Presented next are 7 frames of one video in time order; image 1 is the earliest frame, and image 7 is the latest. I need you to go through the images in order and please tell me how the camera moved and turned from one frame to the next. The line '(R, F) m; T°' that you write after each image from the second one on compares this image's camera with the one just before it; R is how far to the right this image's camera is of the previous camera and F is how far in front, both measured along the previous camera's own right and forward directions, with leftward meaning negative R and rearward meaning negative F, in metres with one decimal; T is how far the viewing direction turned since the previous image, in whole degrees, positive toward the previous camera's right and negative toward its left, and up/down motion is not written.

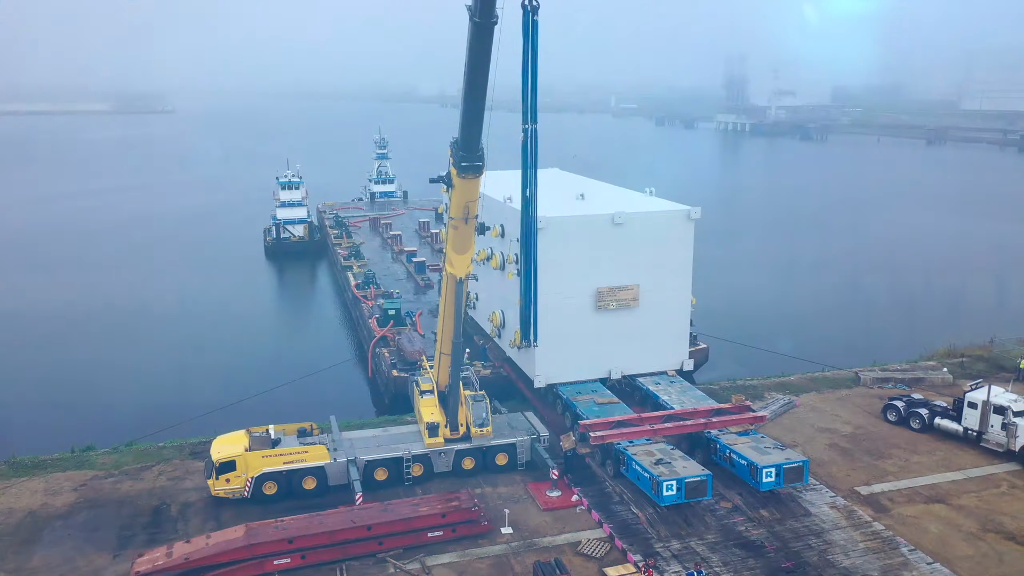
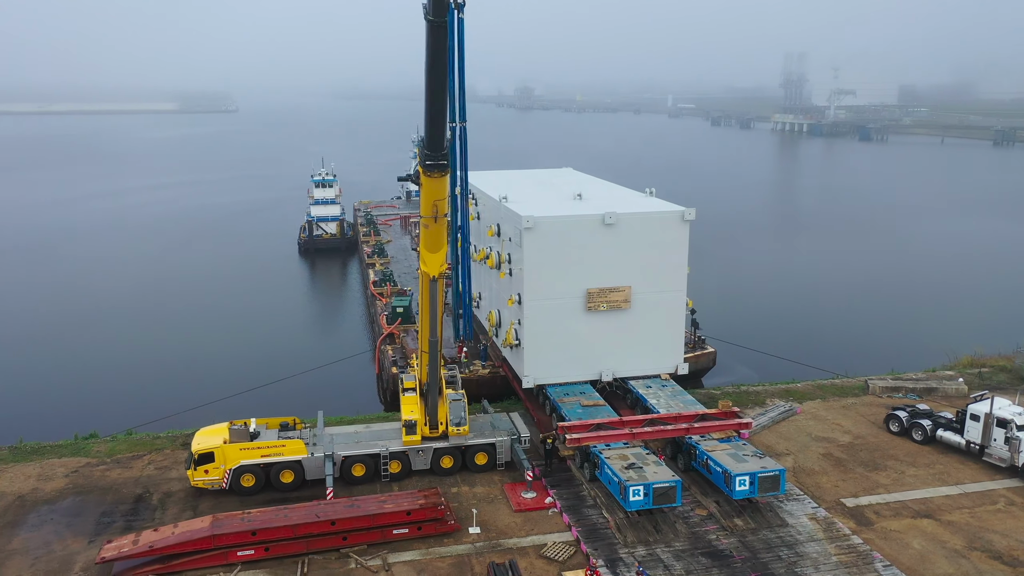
(+1.4, +0.2) m; -3°
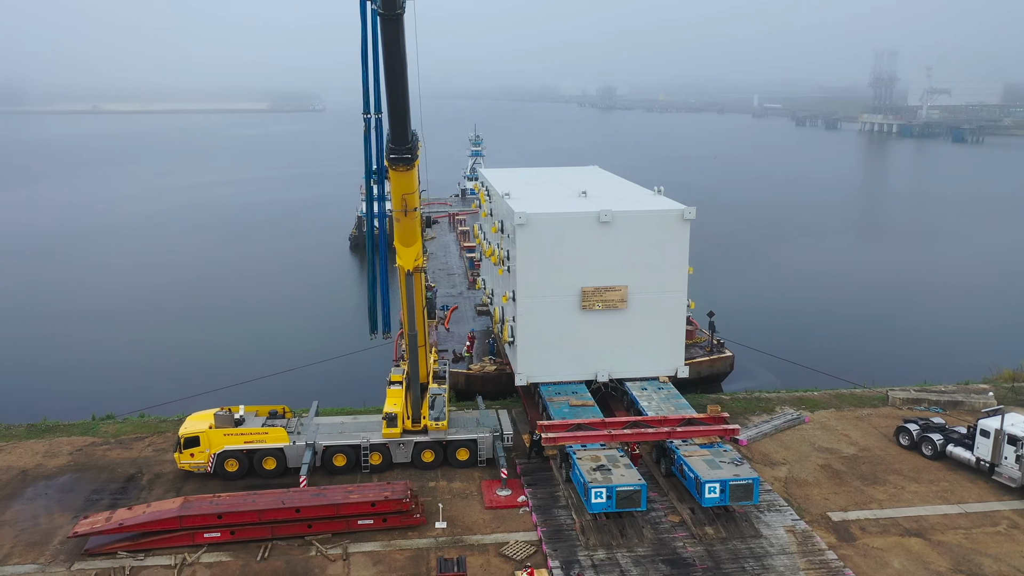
(+1.8, +0.2) m; -5°
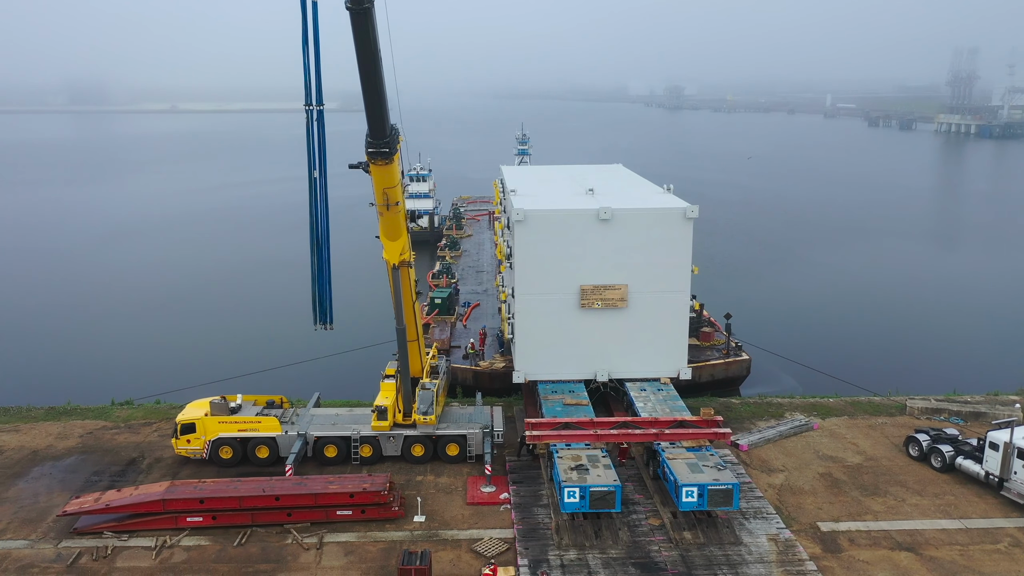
(+1.3, +0.1) m; -4°
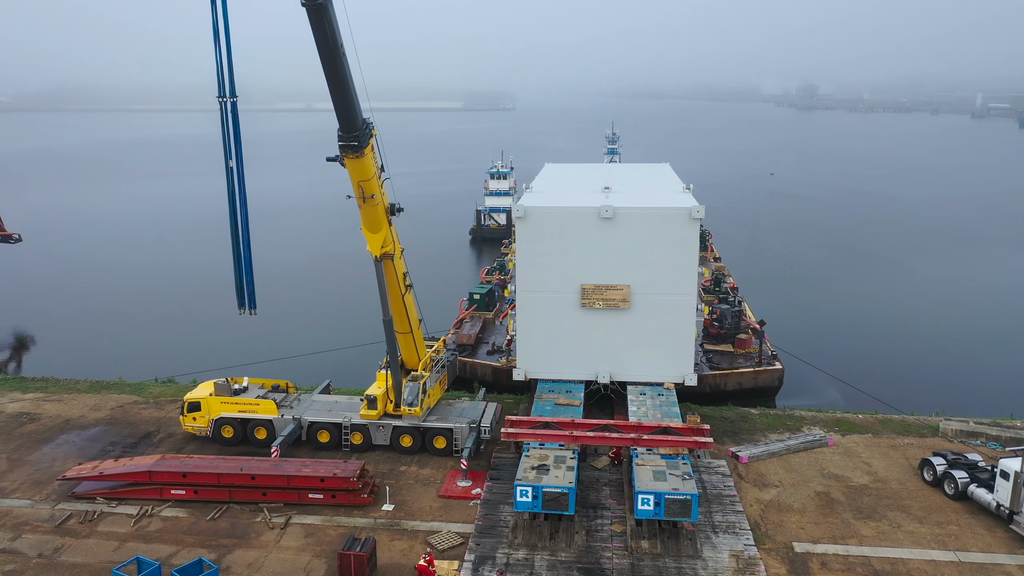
(+2.4, +0.2) m; -8°
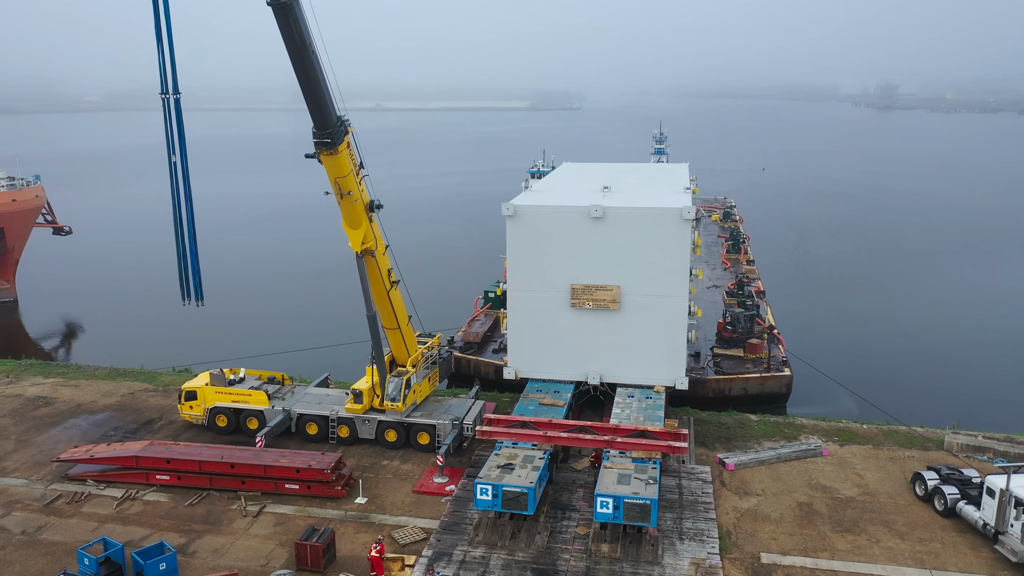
(+1.5, 0.0) m; -4°
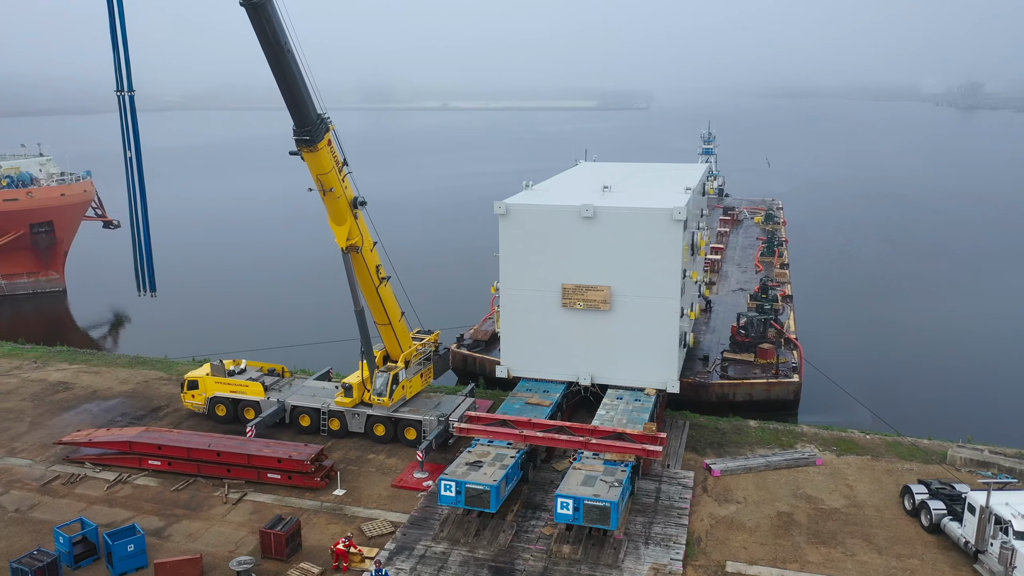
(+1.5, 0.0) m; -4°
